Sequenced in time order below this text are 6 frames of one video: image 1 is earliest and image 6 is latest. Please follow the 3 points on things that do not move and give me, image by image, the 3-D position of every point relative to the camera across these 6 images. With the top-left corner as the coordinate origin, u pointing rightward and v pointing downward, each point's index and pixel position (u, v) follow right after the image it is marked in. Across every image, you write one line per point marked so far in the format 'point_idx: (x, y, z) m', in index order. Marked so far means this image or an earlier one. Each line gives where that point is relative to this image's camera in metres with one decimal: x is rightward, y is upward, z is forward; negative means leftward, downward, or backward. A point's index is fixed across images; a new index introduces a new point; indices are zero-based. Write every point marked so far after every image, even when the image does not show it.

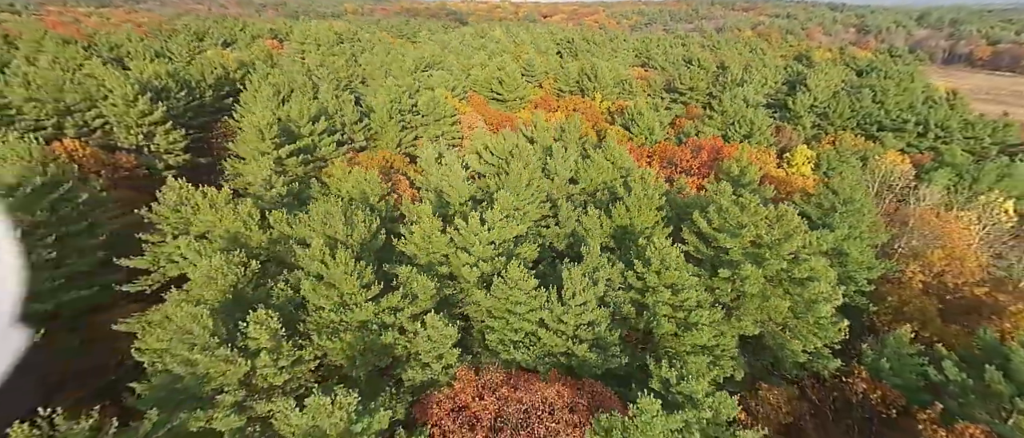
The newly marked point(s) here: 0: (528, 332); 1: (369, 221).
0: (+0.5, -3.9, +15.2) m
1: (-6.2, 0.0, +18.9) m
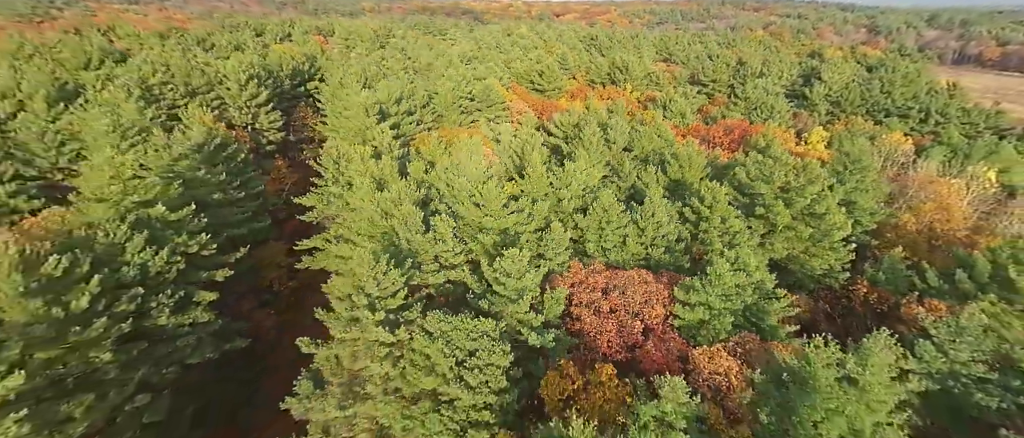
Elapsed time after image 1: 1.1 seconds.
0: (+5.0, -1.1, +20.9) m
1: (-1.6, +2.9, +24.7) m
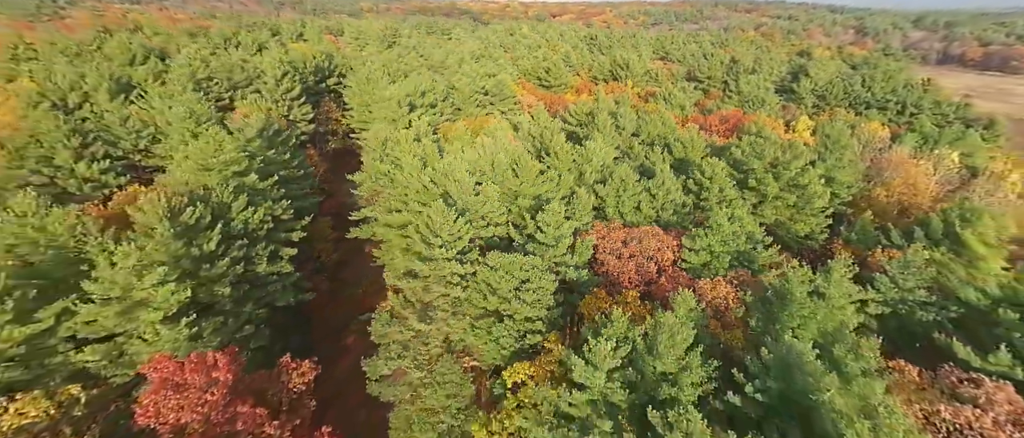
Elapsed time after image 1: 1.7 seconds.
0: (+6.8, +0.7, +24.7) m
1: (+0.1, +4.7, +28.5) m
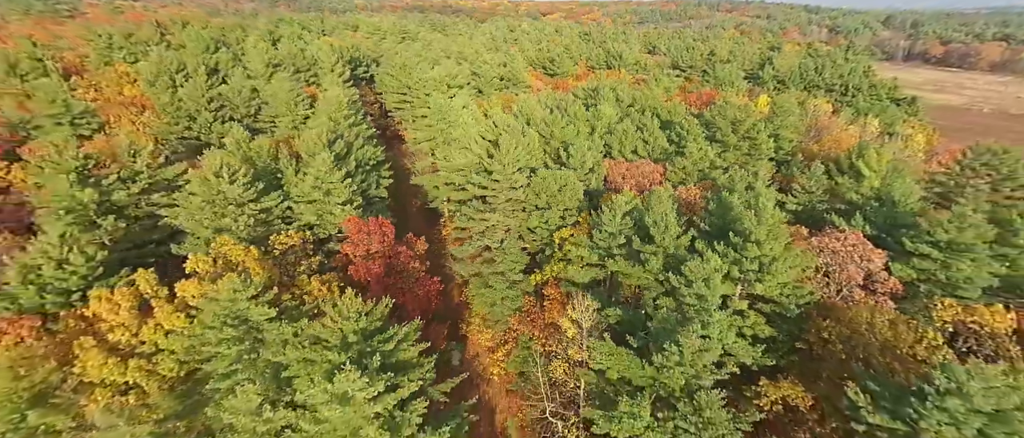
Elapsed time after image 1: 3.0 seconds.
0: (+9.2, +5.3, +34.2) m
1: (+2.4, +9.3, +37.8) m
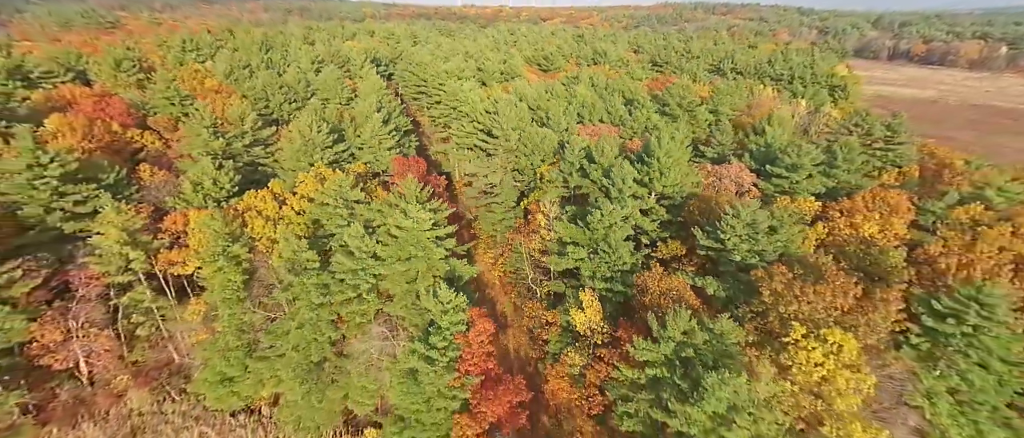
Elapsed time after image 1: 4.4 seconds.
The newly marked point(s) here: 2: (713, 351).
0: (+8.9, +10.2, +45.2) m
1: (+2.1, +14.0, +49.0) m
2: (+8.4, -5.5, +18.4) m
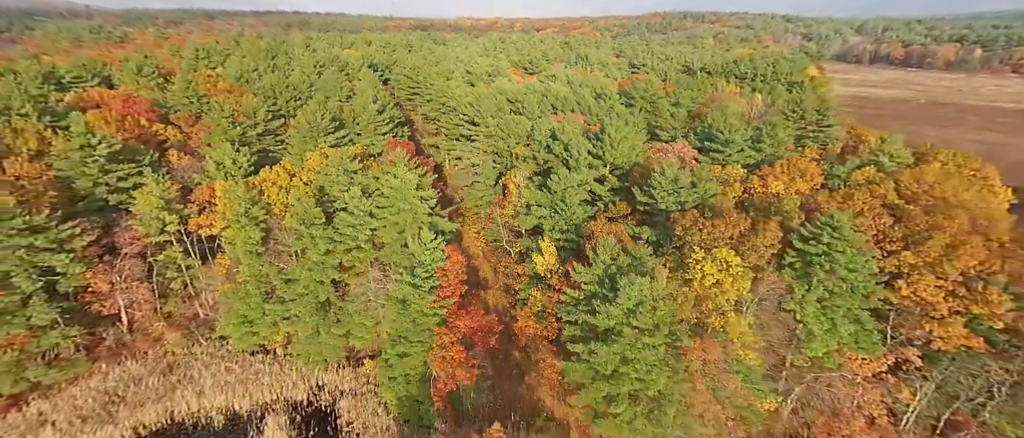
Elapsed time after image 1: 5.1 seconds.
0: (+6.7, +12.4, +50.9) m
1: (-0.1, +16.1, +54.7) m
2: (+6.5, -2.7, +23.7) m
